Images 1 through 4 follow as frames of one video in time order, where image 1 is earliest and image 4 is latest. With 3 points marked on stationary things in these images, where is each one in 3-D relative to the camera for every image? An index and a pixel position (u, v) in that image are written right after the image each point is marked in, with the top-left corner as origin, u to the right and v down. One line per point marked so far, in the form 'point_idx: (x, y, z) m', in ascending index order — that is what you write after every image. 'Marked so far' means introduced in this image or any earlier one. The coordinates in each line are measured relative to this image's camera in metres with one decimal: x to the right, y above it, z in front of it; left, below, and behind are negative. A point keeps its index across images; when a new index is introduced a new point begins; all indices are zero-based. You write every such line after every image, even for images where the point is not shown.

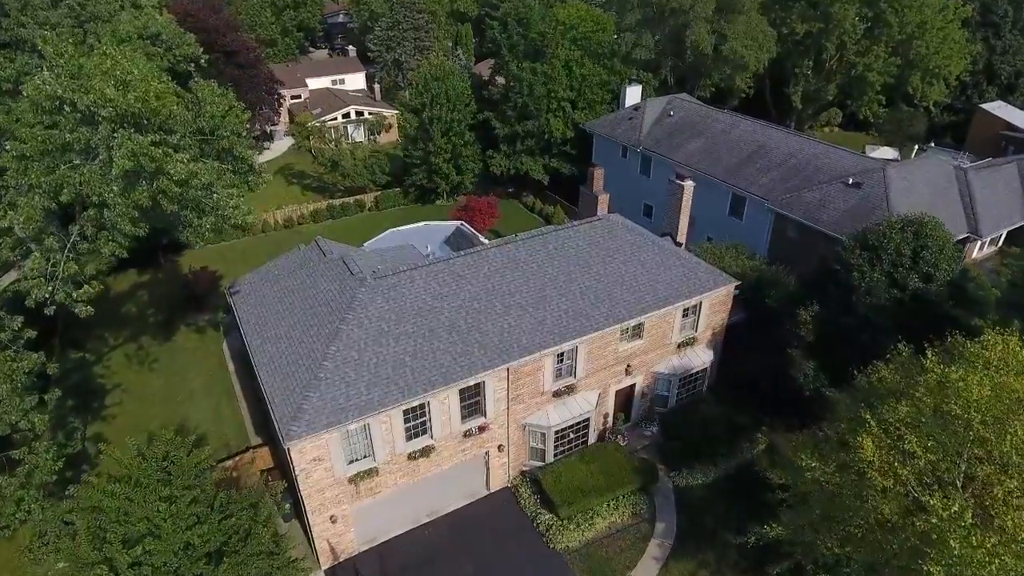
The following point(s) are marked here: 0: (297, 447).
0: (-6.1, -4.5, +17.4) m
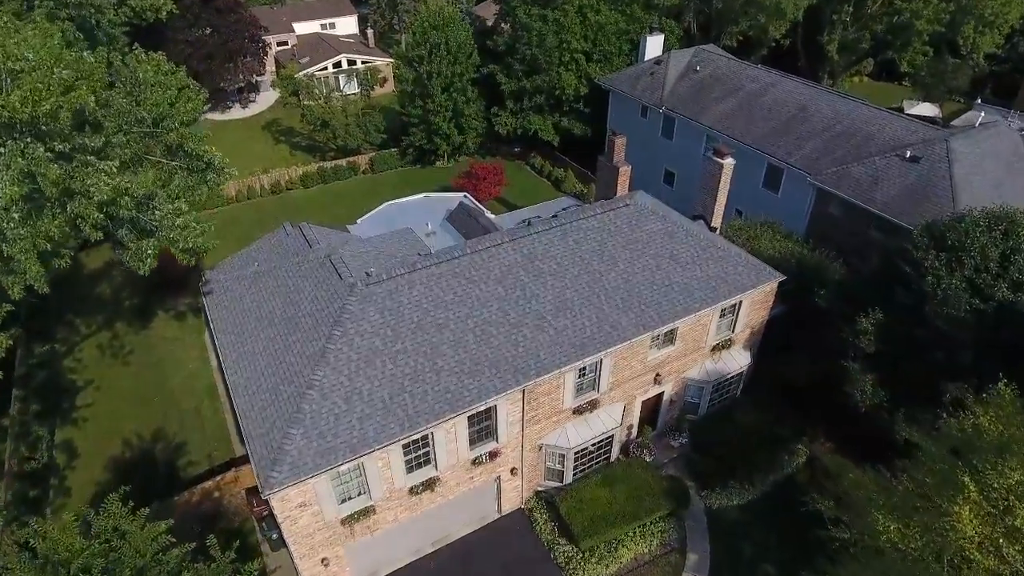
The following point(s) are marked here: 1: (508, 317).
0: (-5.6, -5.0, +14.9) m
1: (-0.1, -0.9, +18.1) m
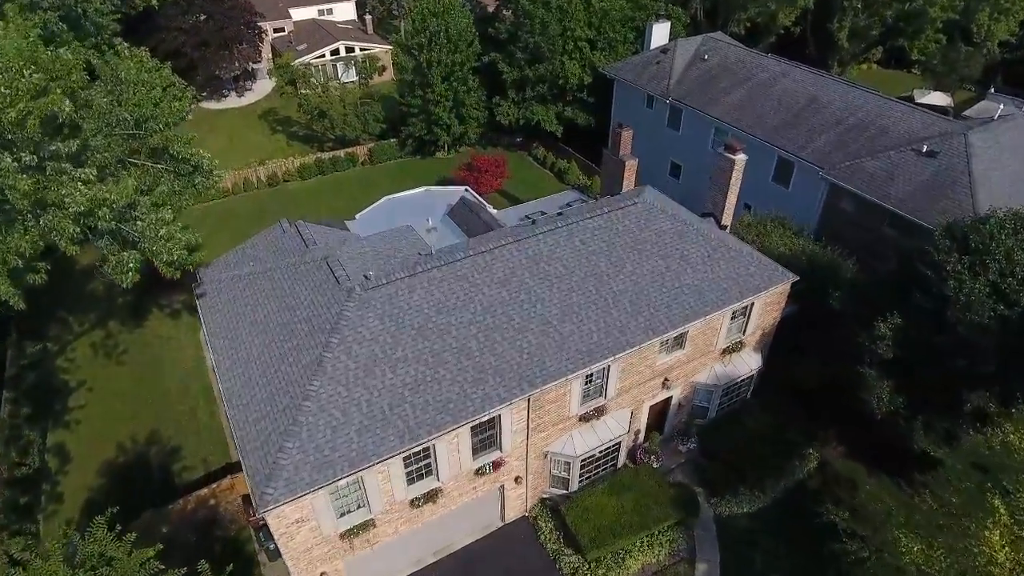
0: (-5.5, -5.2, +14.3) m
1: (0.0, -1.0, +17.4) m
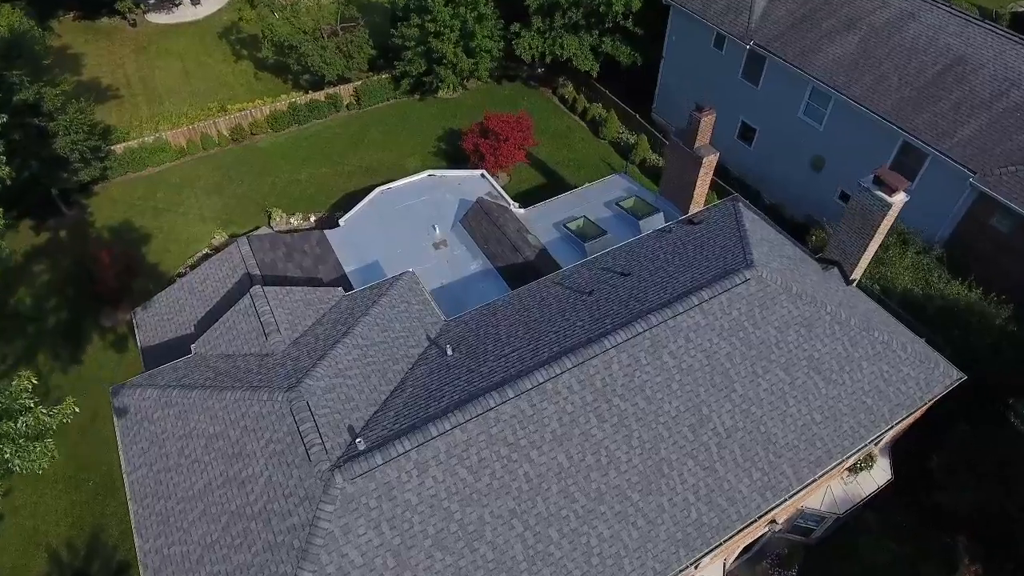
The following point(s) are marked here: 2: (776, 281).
0: (-4.3, -8.9, +9.4) m
1: (+1.2, -4.1, +11.7) m
2: (+6.0, +0.2, +14.3) m
